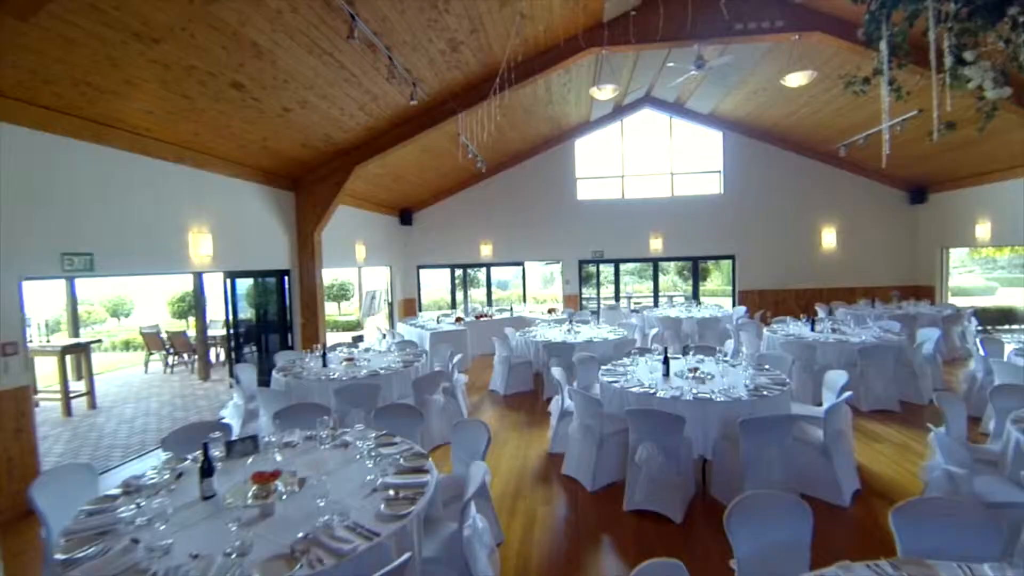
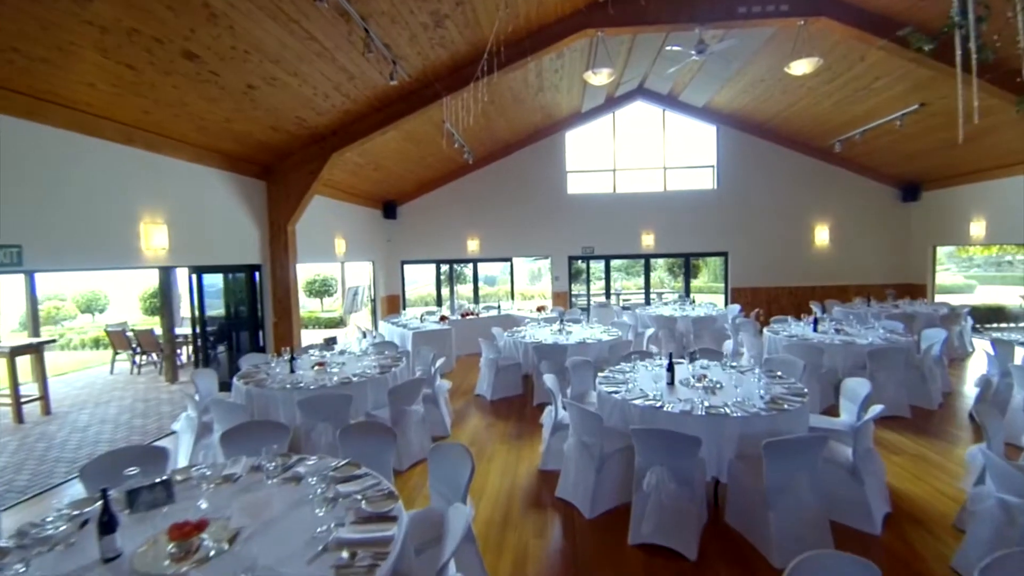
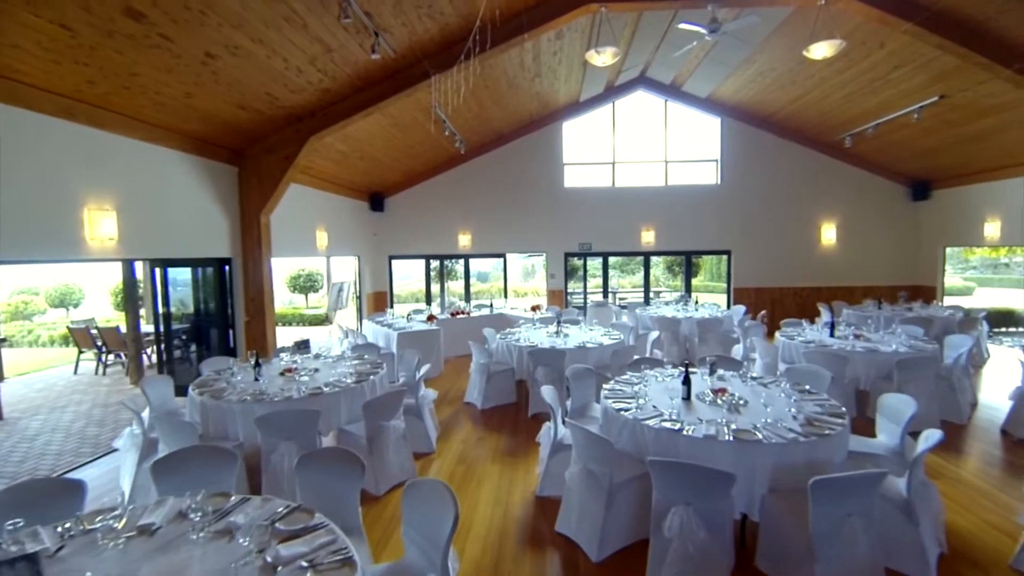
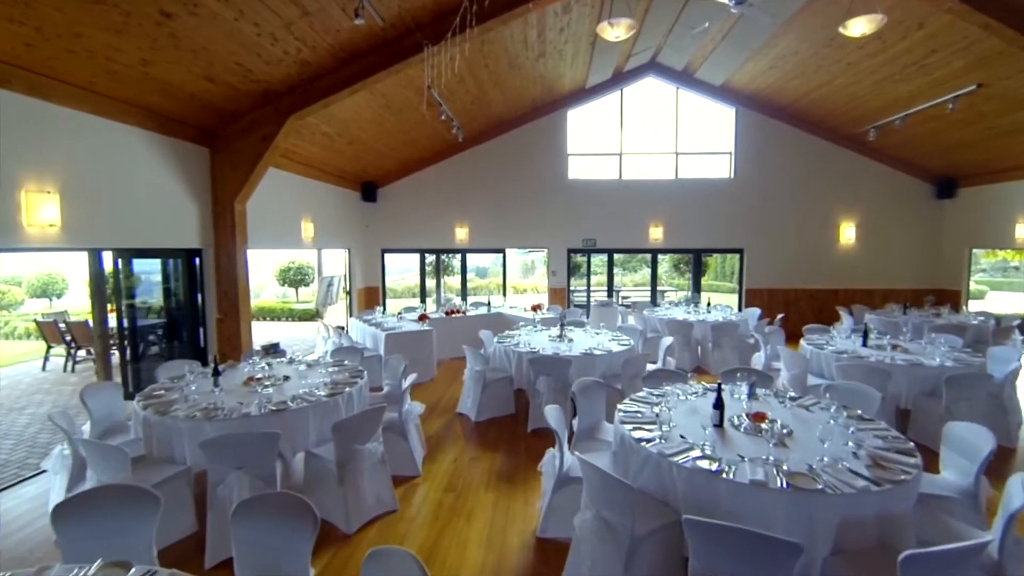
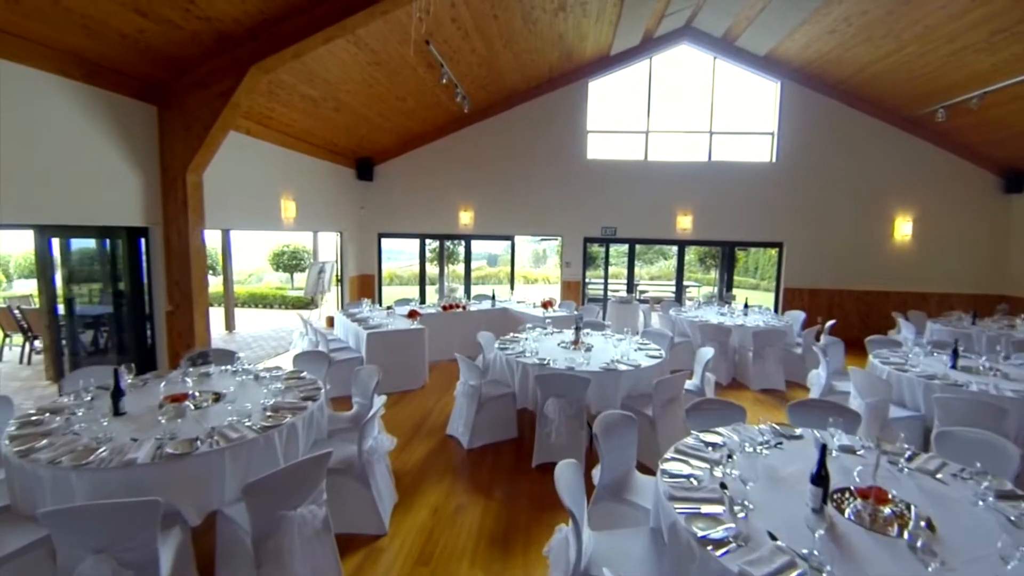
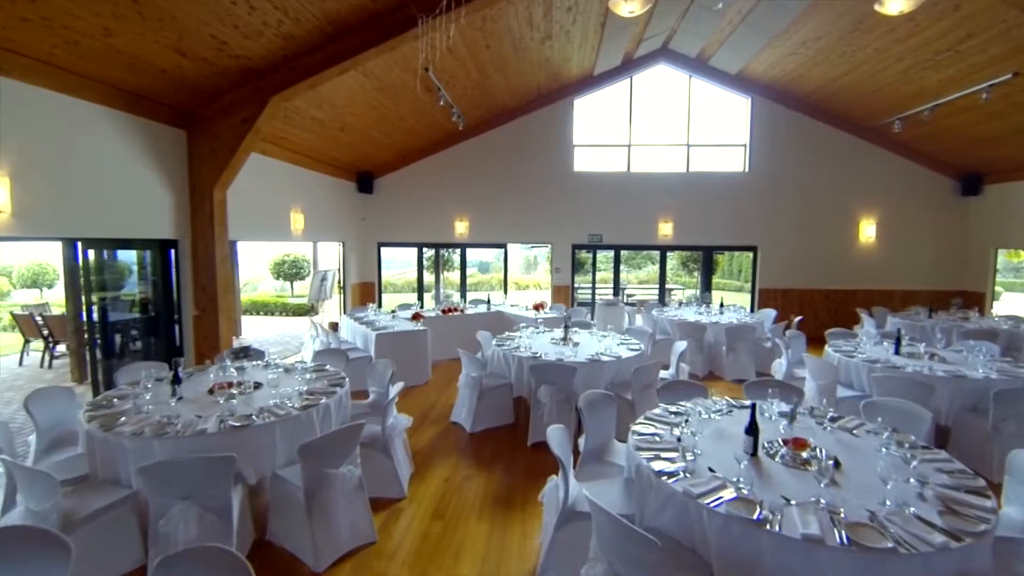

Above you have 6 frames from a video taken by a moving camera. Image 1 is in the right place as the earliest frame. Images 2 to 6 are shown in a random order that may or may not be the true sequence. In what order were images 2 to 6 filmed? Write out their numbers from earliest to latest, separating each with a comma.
2, 3, 4, 6, 5
